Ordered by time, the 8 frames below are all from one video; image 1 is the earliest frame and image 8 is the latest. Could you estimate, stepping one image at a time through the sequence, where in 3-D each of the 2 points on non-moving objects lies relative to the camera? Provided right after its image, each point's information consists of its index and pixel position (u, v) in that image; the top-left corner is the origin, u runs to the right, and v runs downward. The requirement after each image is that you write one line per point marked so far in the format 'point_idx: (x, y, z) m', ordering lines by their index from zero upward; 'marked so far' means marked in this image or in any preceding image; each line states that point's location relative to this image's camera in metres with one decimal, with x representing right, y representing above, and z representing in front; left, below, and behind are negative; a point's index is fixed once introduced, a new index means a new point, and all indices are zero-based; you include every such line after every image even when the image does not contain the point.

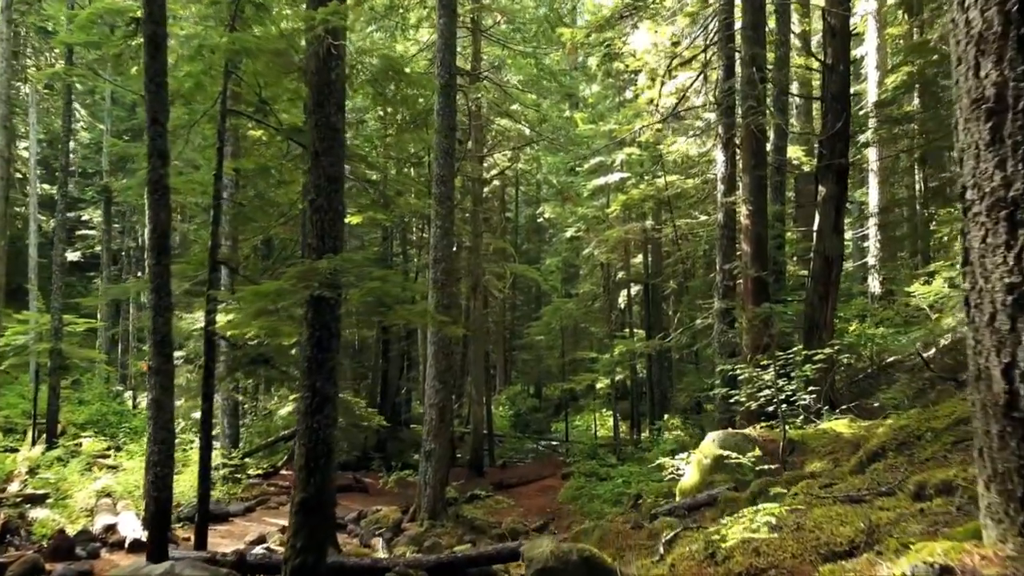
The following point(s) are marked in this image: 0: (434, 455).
0: (-1.3, -2.9, +13.2) m
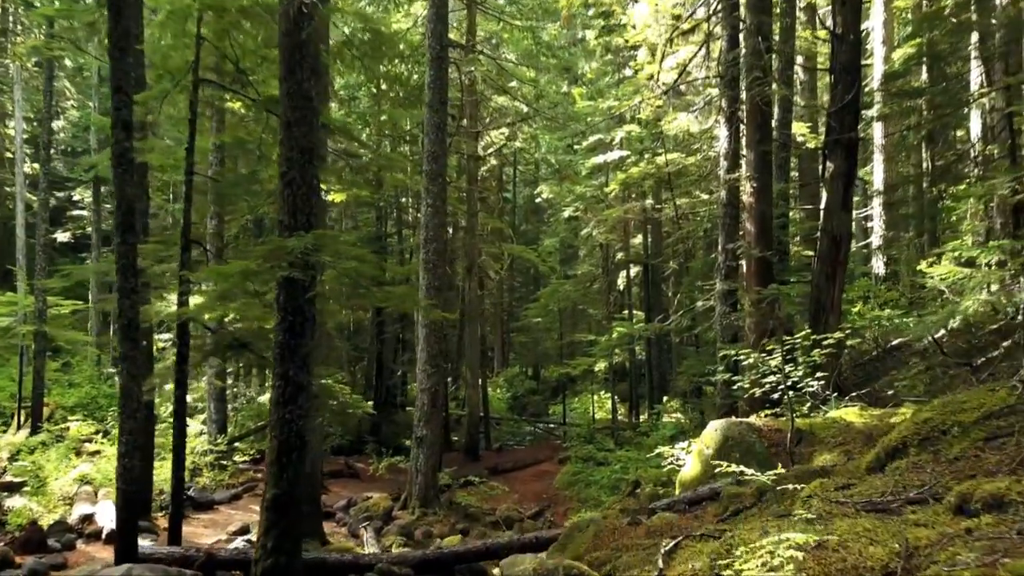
0: (-1.4, -2.5, +12.8) m
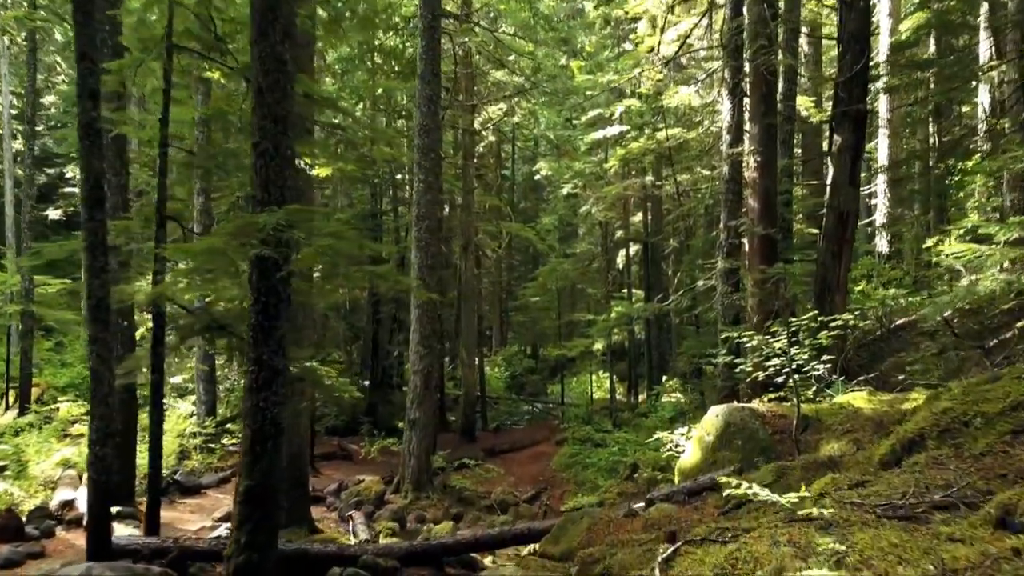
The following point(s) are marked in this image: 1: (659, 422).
0: (-1.5, -2.2, +12.5) m
1: (+2.9, -2.7, +15.4) m
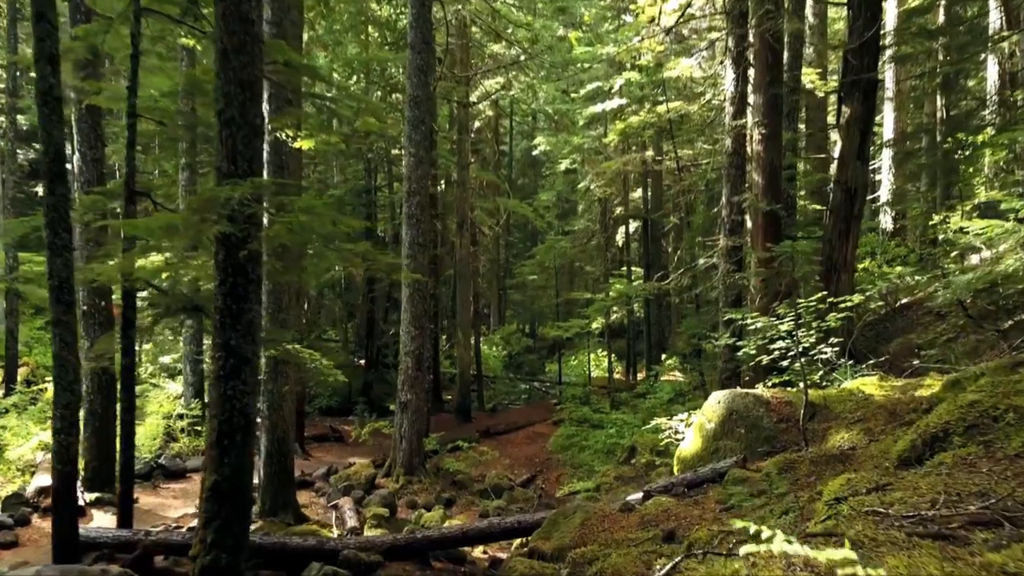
0: (-1.6, -1.9, +12.1) m
1: (+2.8, -2.2, +15.0) m
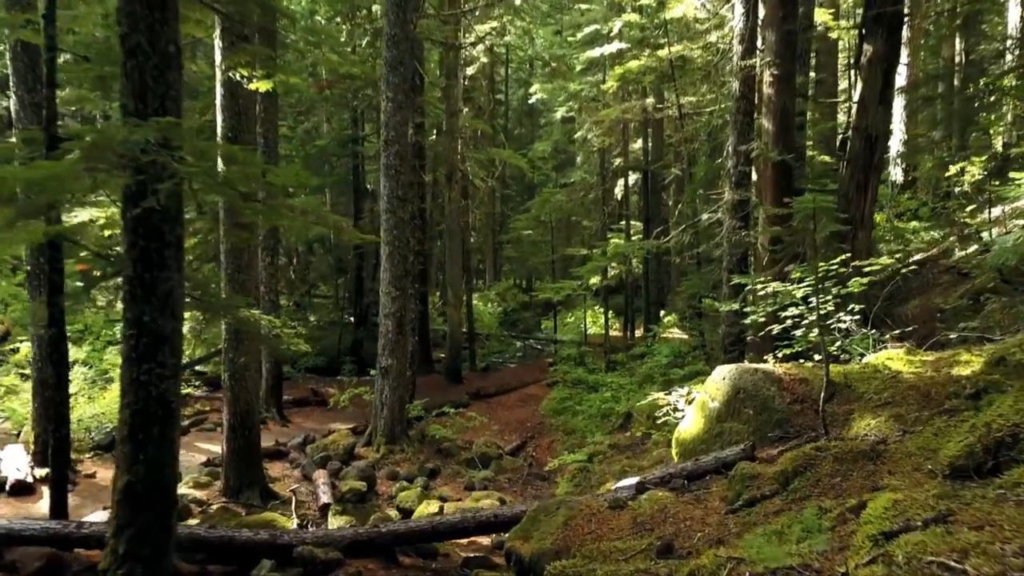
0: (-1.8, -1.2, +11.4) m
1: (+2.6, -1.4, +14.3) m
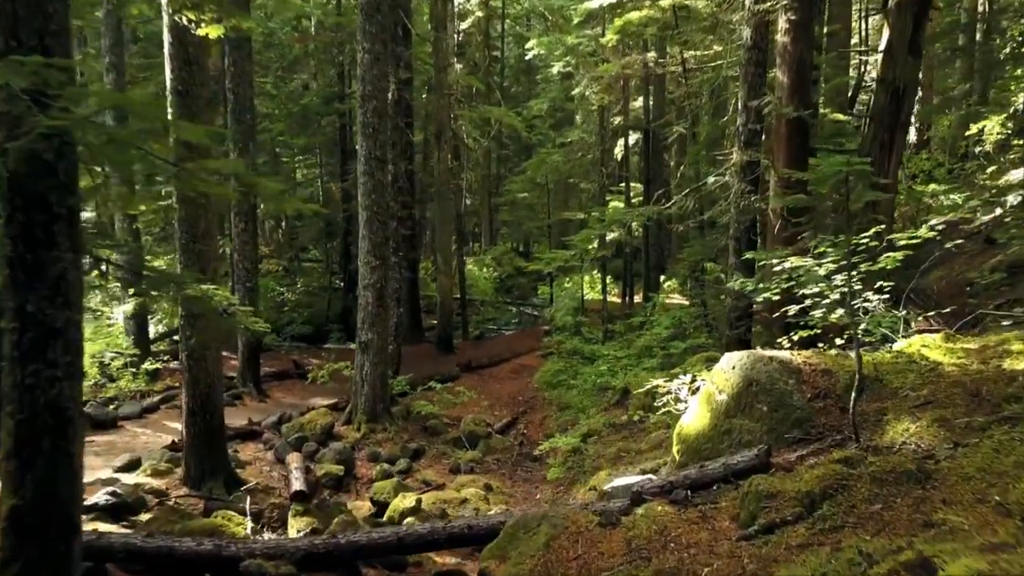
0: (-1.9, -0.8, +10.6) m
1: (+2.5, -0.8, +13.5) m
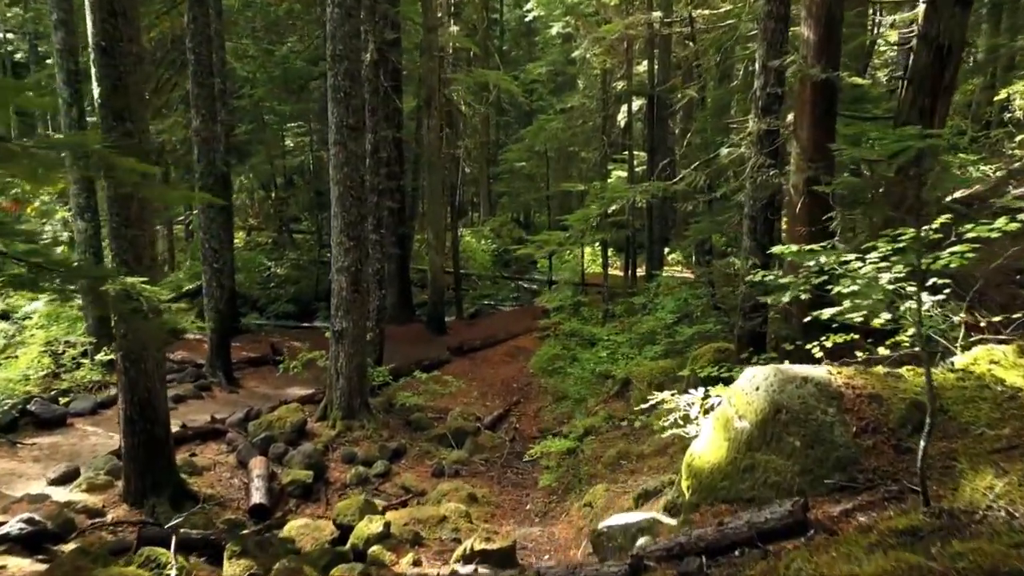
0: (-2.1, -0.6, +9.7) m
1: (+2.4, -0.5, +12.6) m
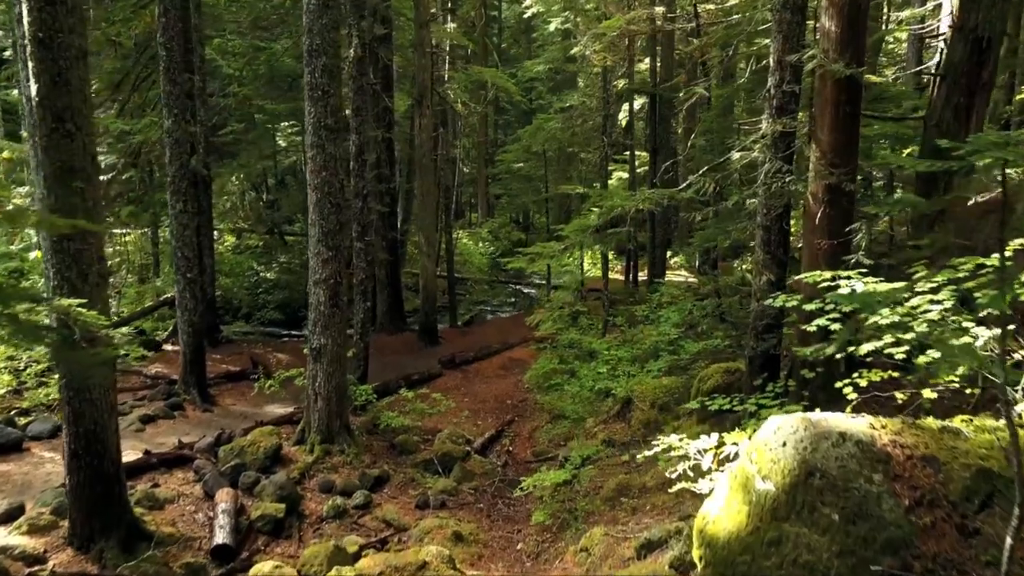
0: (-2.2, -0.7, +9.0) m
1: (+2.3, -0.7, +11.9) m
